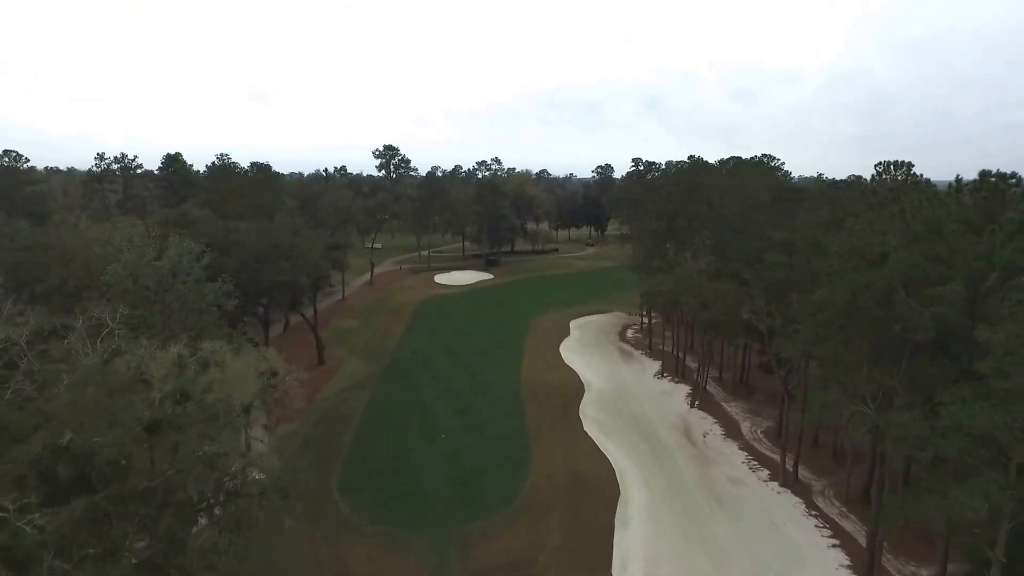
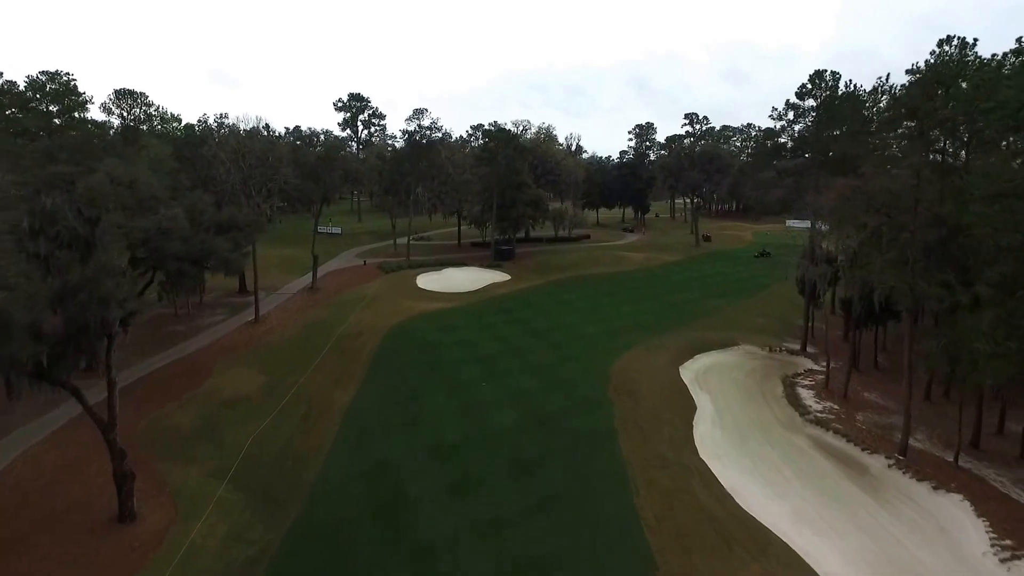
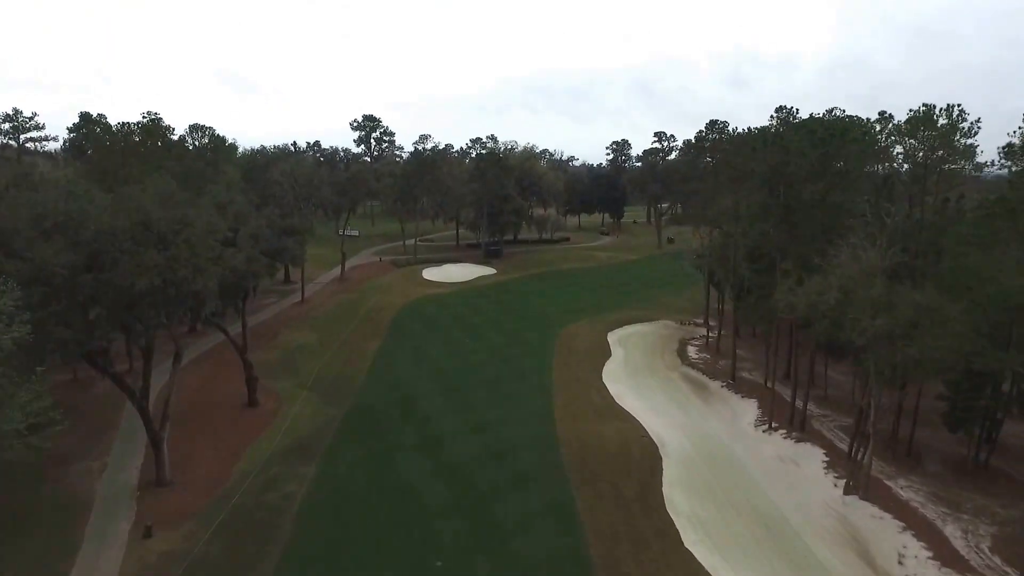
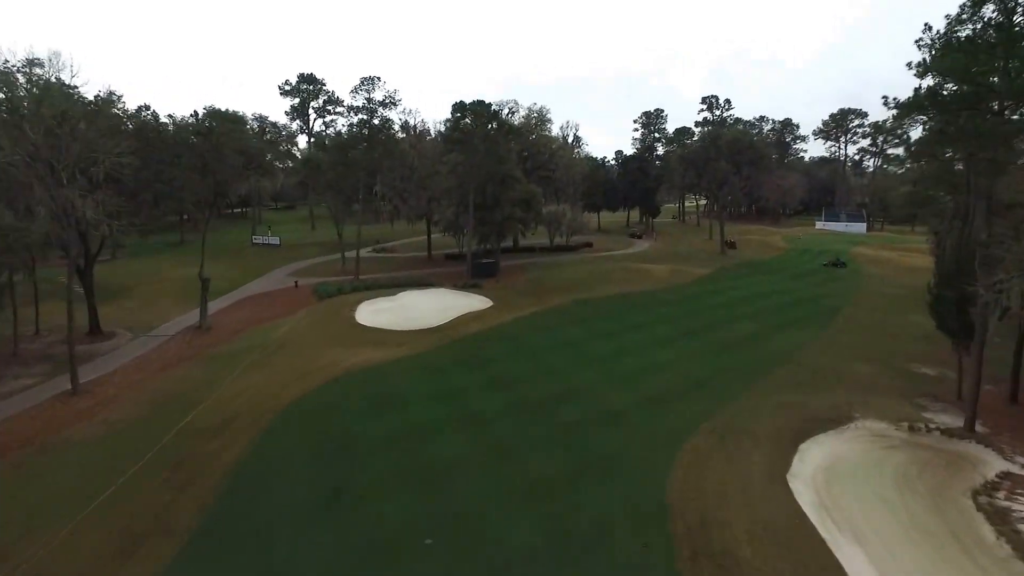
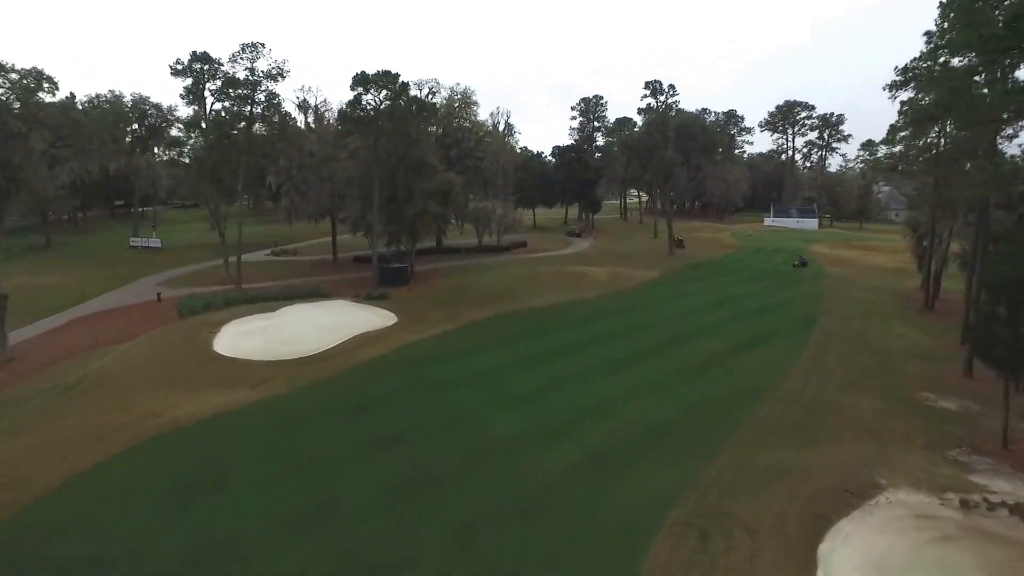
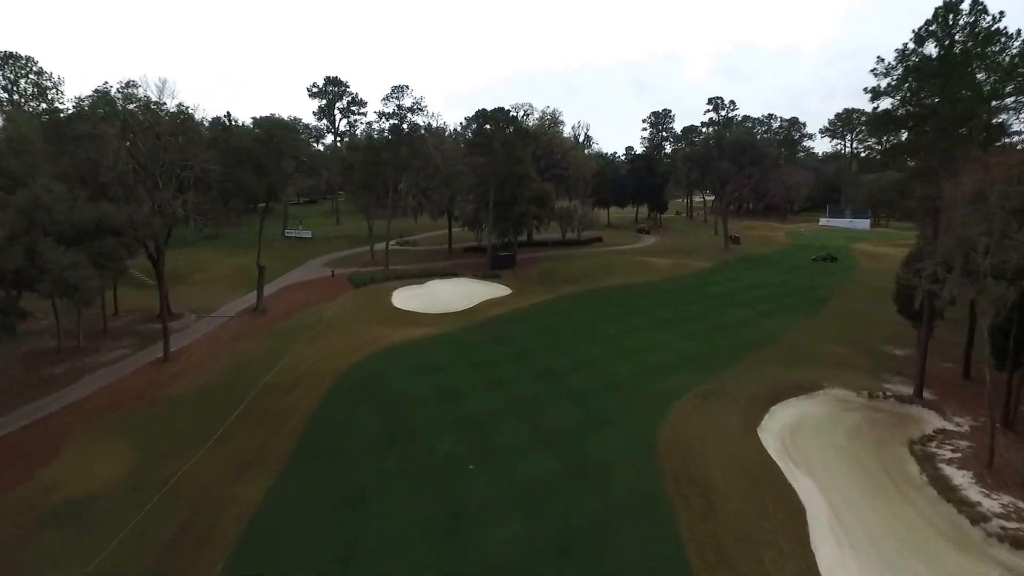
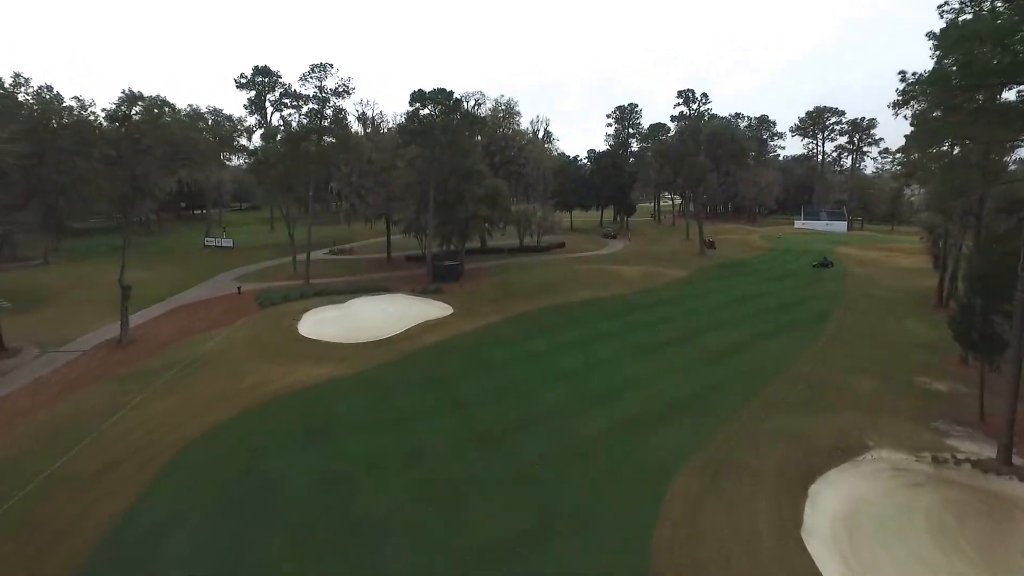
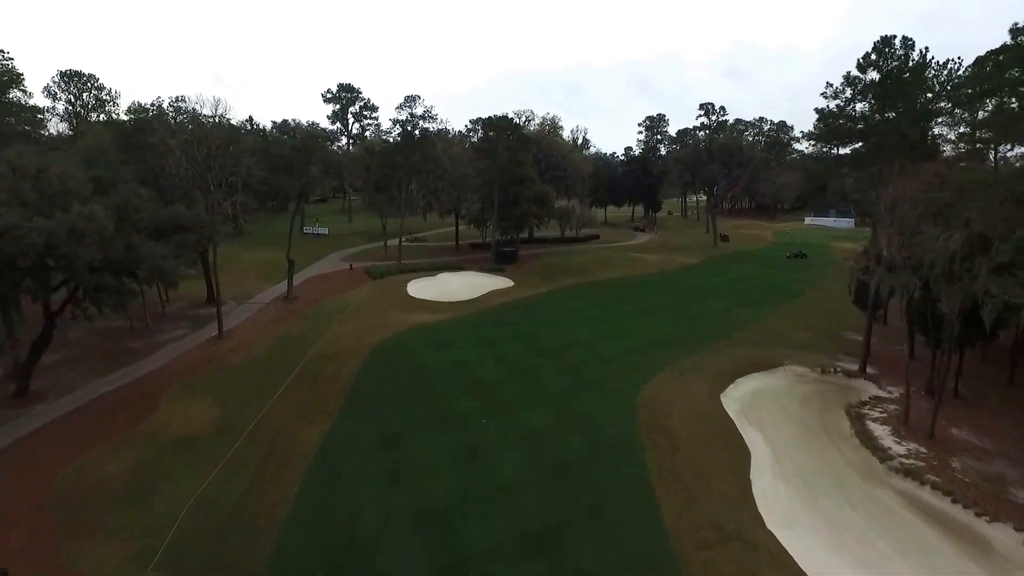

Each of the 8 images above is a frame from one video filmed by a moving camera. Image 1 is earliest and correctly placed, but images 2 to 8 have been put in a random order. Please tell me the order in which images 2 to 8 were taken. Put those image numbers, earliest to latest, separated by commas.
3, 2, 8, 6, 4, 7, 5
